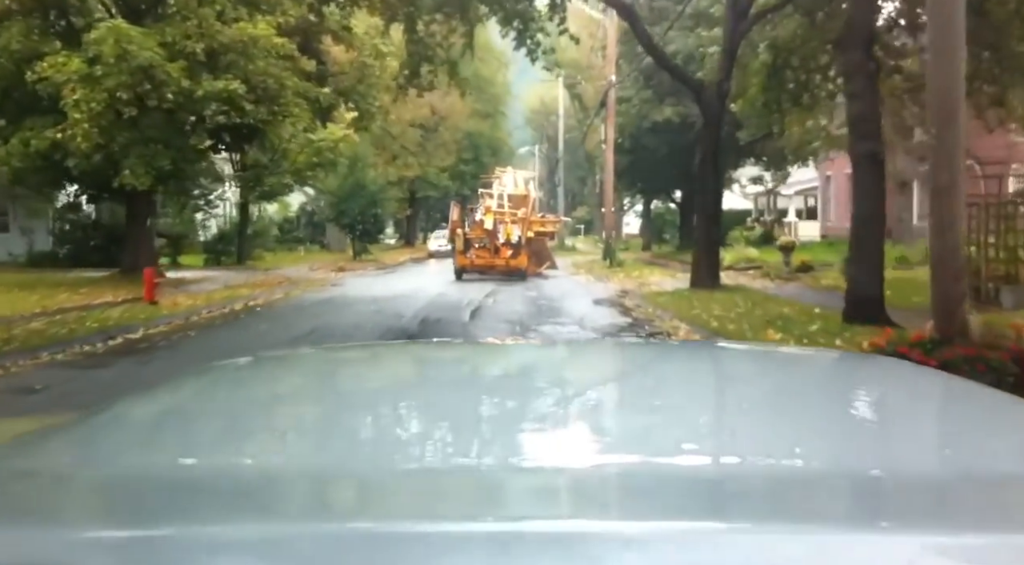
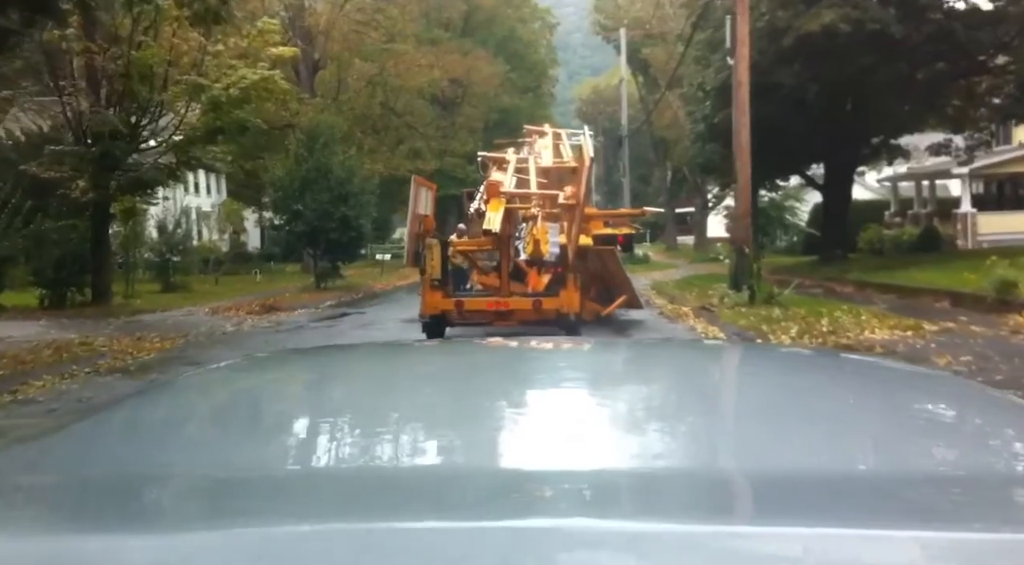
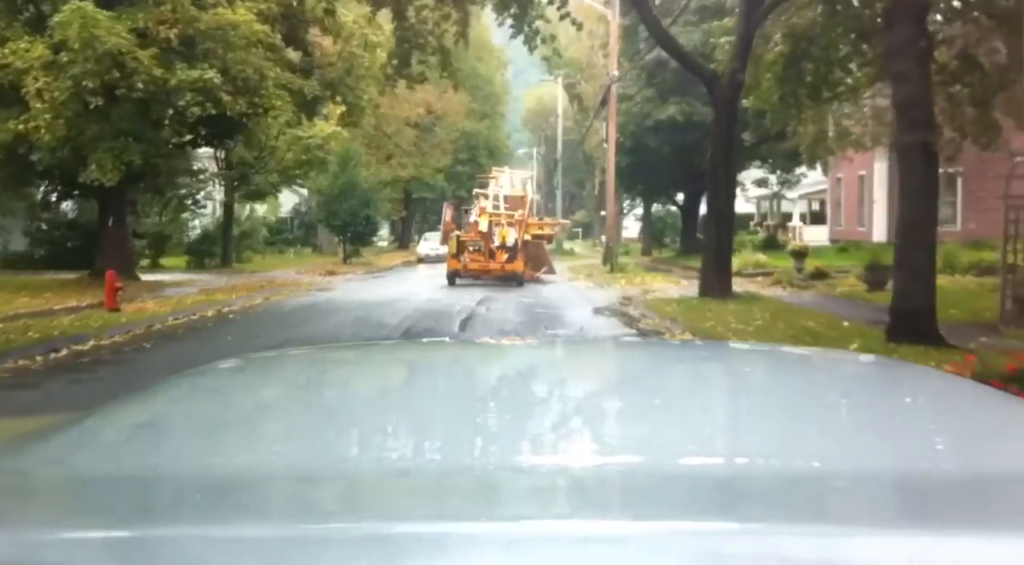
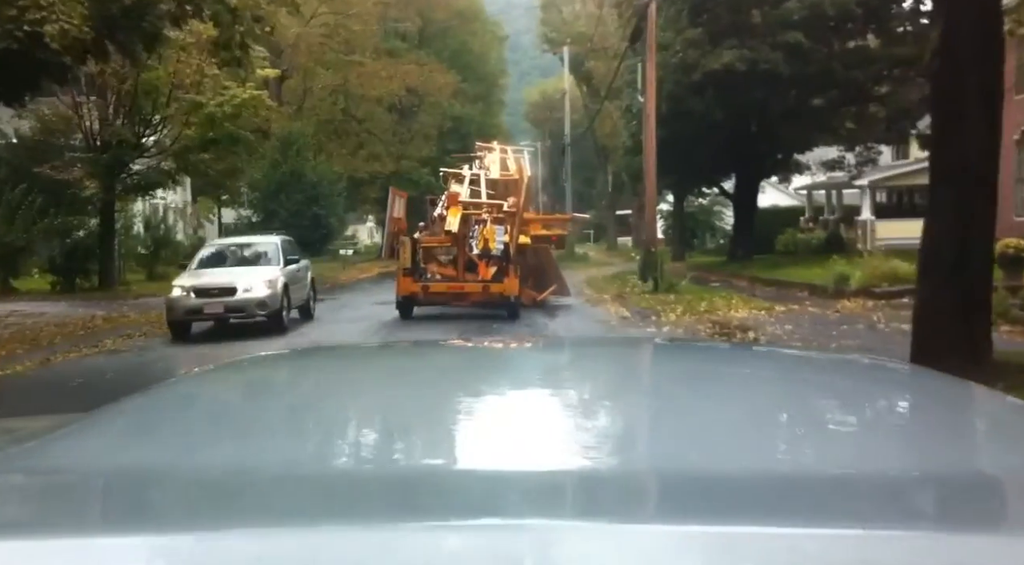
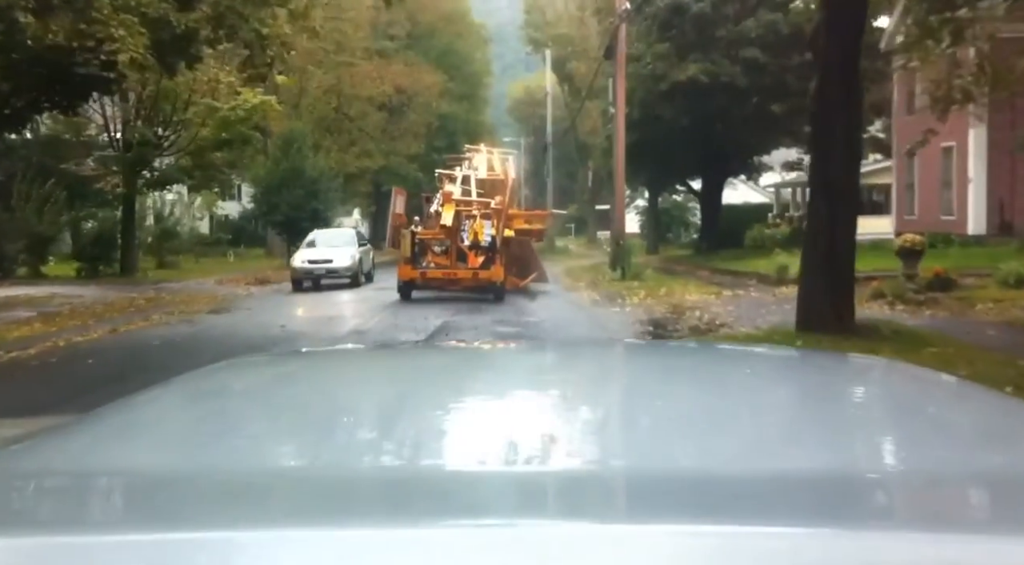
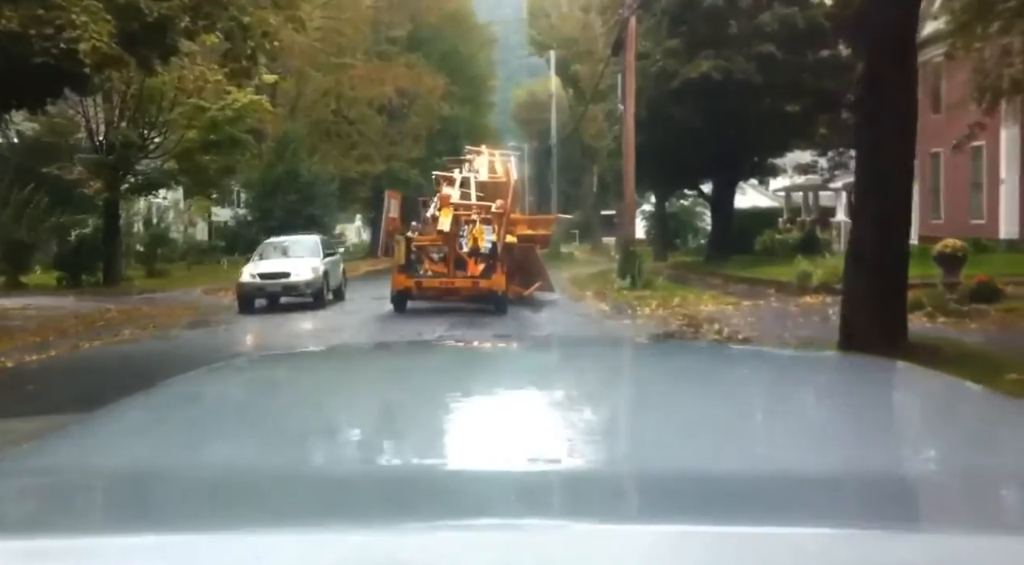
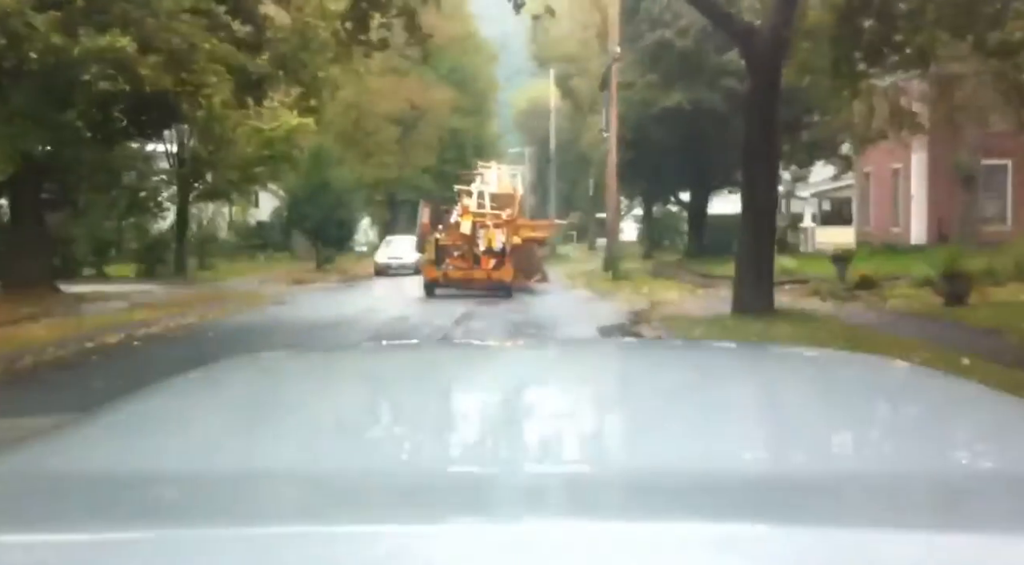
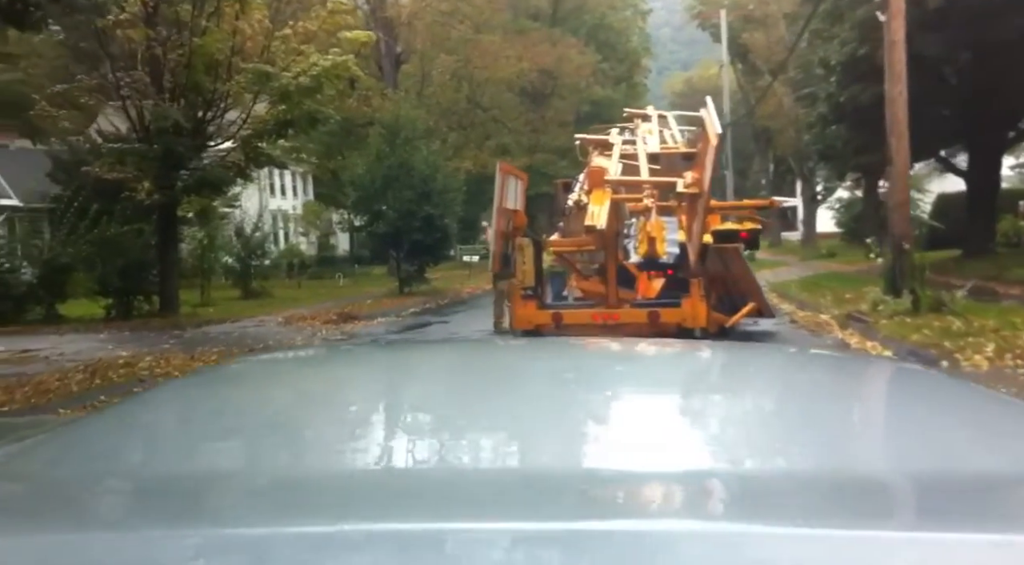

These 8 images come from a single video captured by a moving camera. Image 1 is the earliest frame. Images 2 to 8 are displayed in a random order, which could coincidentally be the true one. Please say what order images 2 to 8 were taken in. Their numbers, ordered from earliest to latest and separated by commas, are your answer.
3, 7, 5, 6, 4, 2, 8
